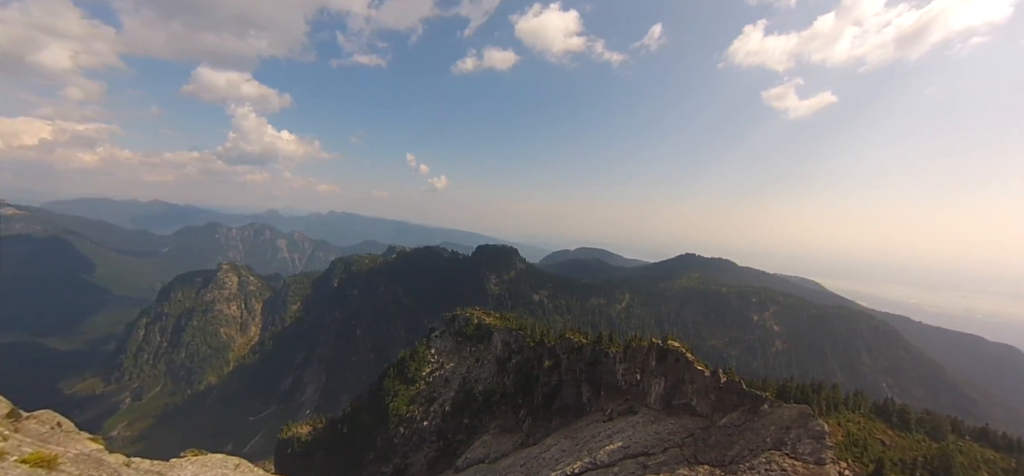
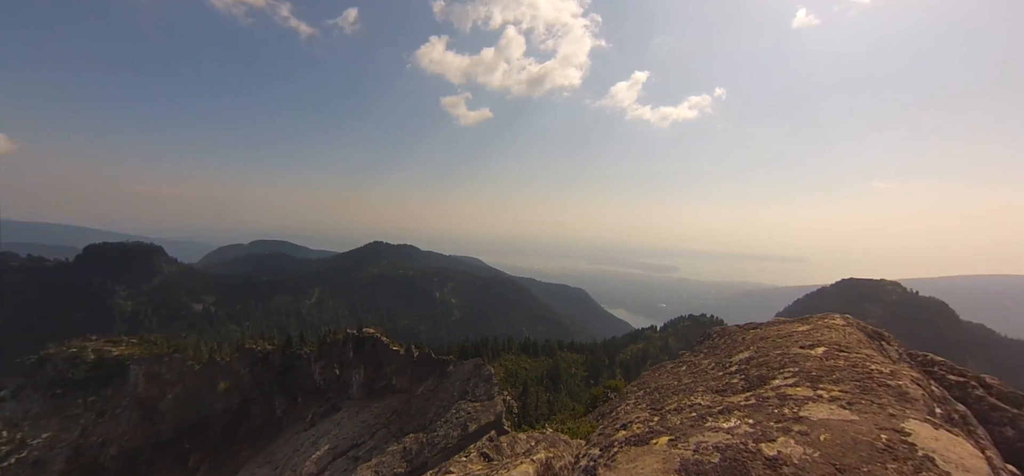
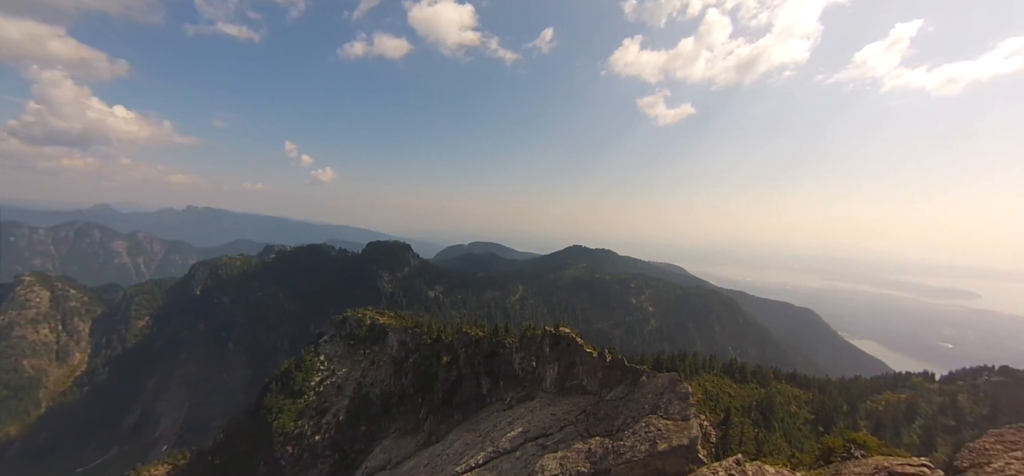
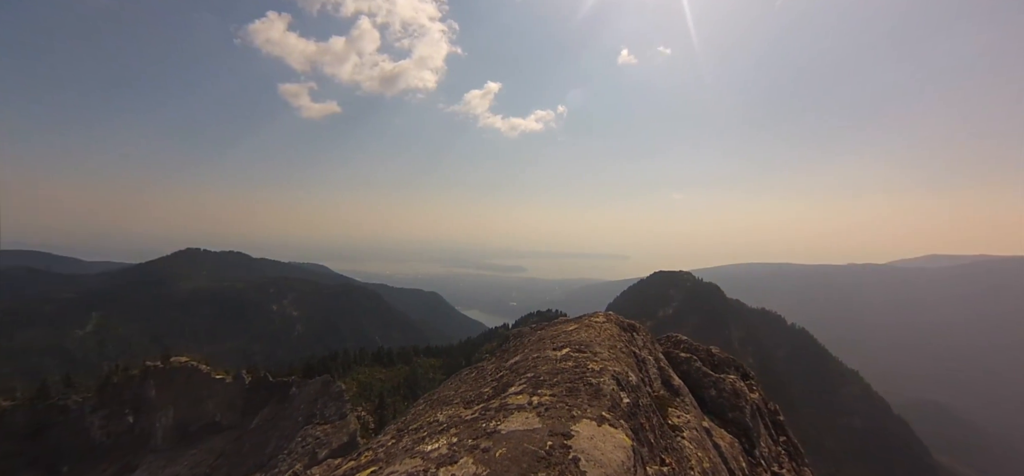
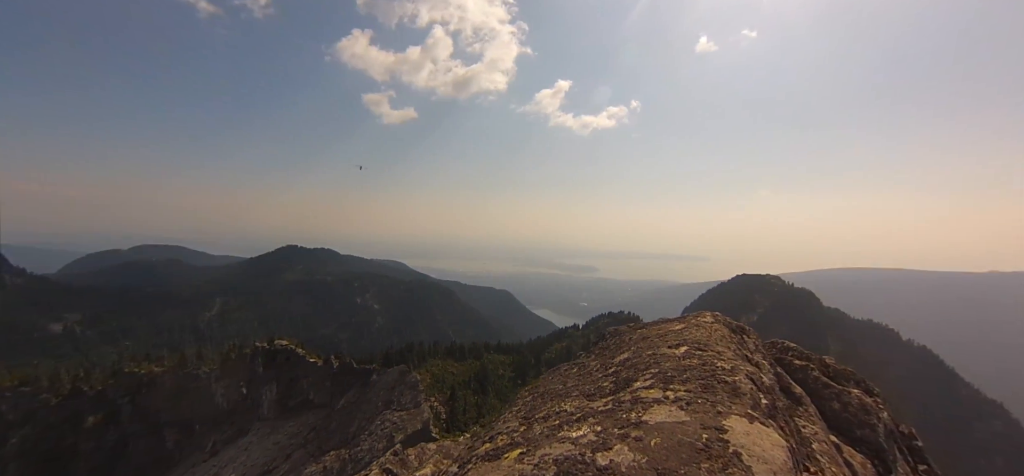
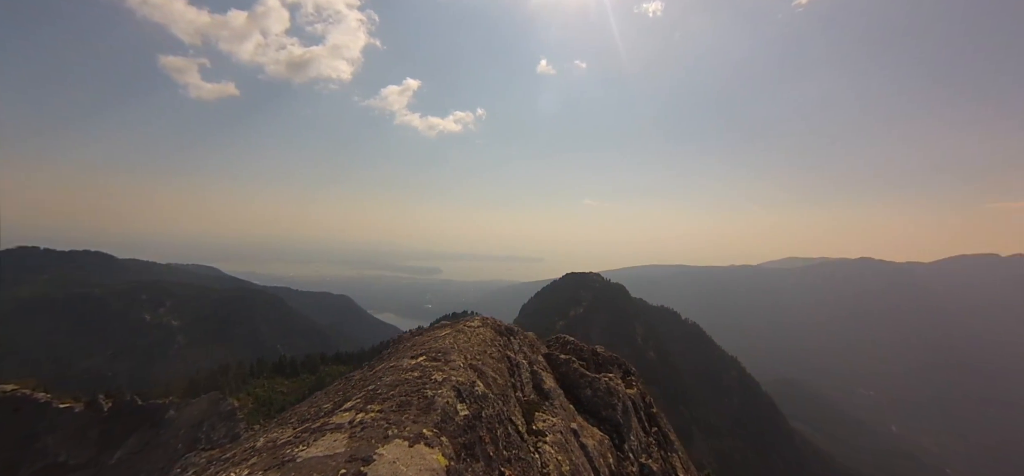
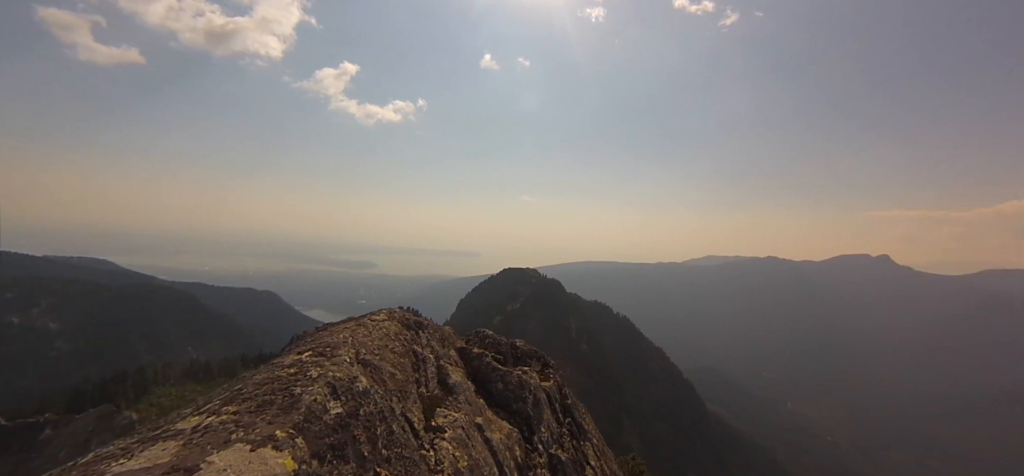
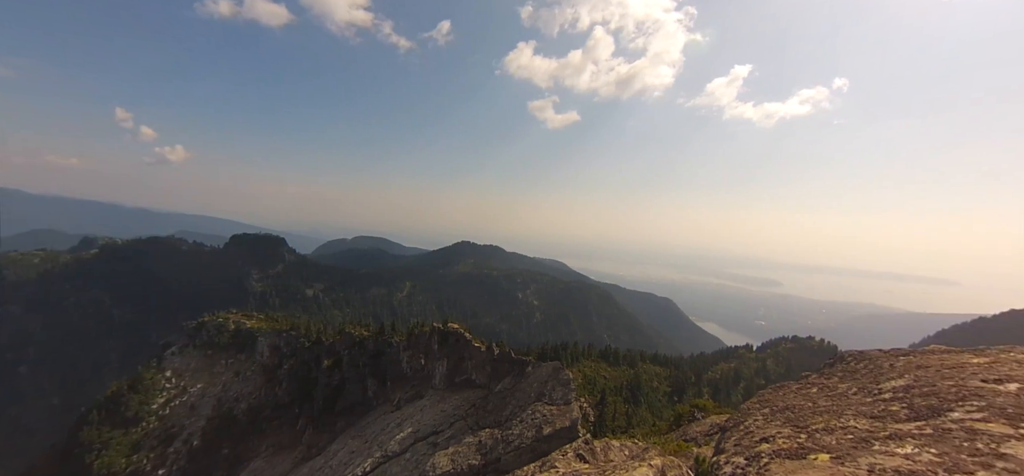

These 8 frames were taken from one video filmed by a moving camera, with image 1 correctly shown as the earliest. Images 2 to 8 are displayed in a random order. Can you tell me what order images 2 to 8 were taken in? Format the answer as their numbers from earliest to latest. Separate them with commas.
3, 8, 2, 5, 4, 6, 7
